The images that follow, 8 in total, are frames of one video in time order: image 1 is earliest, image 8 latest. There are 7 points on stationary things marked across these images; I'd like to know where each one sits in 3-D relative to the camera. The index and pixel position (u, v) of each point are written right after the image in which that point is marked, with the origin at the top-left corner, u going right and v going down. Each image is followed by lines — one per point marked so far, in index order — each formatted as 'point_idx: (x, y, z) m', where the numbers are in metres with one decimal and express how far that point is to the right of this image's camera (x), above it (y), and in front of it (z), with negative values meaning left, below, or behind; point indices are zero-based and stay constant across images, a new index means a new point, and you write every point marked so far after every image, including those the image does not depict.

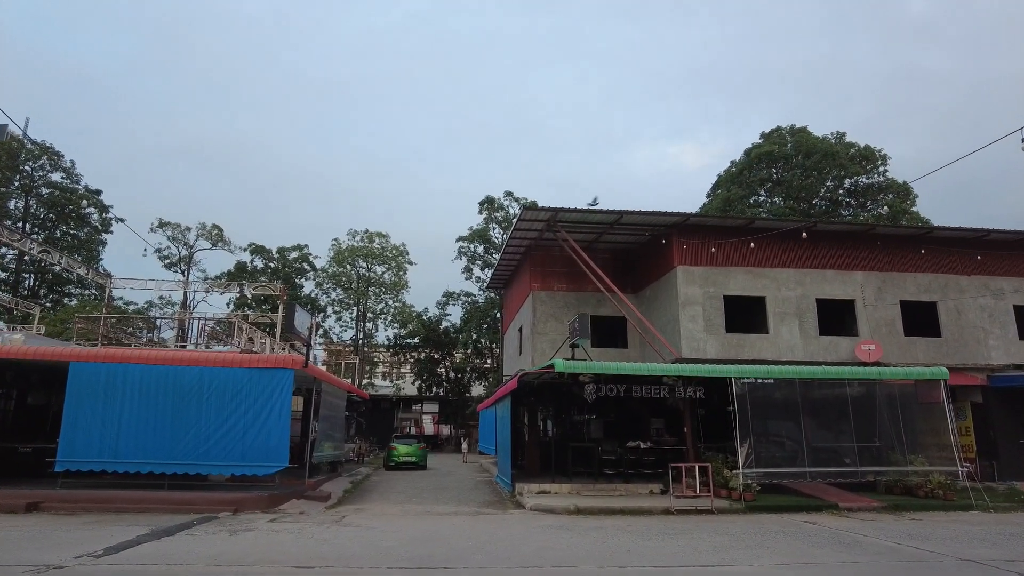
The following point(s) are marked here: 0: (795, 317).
0: (+7.4, -0.7, +17.3) m
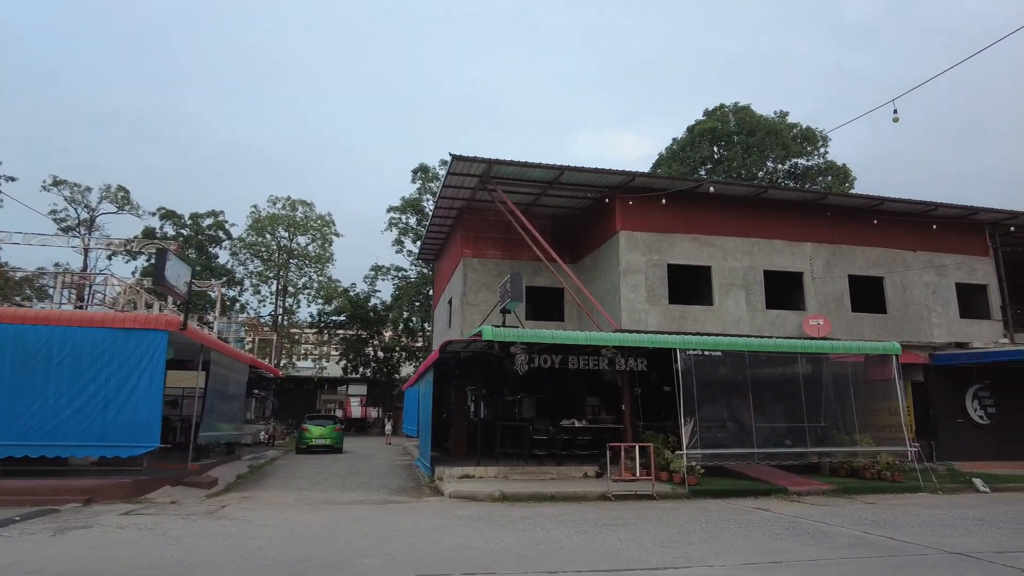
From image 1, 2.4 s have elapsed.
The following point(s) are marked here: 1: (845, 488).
0: (+5.6, 0.0, +16.2) m
1: (+6.2, -3.7, +12.3) m
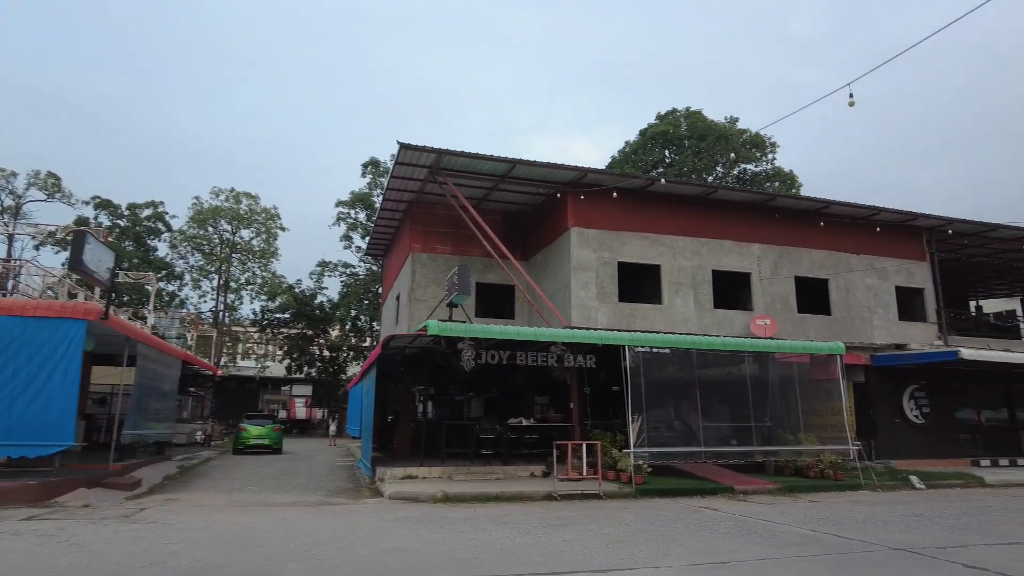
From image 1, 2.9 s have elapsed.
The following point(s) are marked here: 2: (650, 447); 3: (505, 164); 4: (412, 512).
0: (+4.4, 0.0, +16.2) m
1: (+5.2, -3.7, +12.3) m
2: (+2.6, -3.1, +12.6) m
3: (-0.2, +2.8, +14.8) m
4: (-1.4, -3.2, +9.3) m
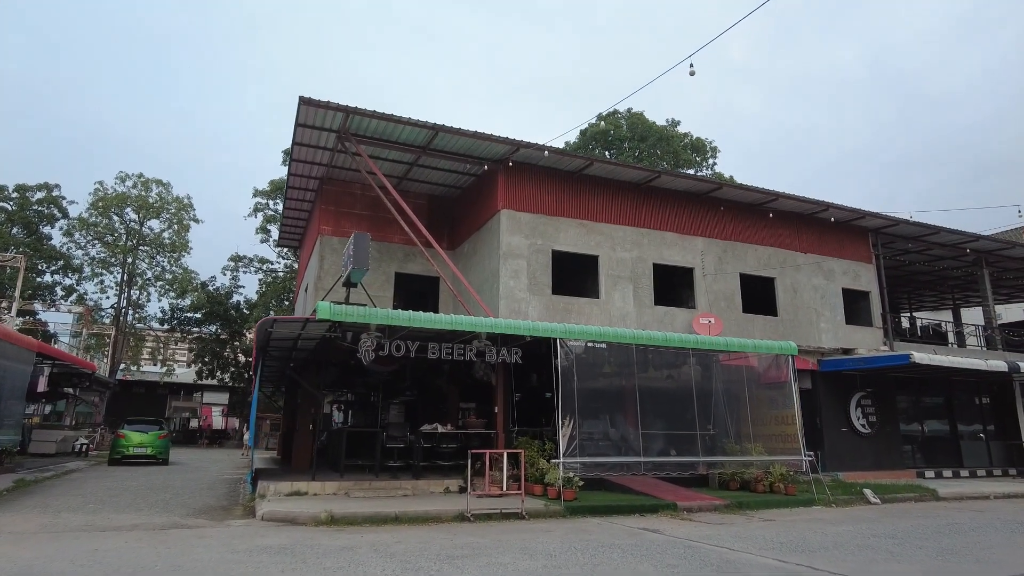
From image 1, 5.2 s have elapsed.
0: (+2.7, +0.1, +14.7) m
1: (+3.7, -3.5, +10.8) m
2: (+1.2, -2.8, +10.9) m
3: (-1.7, +3.1, +13.0) m
4: (-2.6, -2.8, +7.2) m
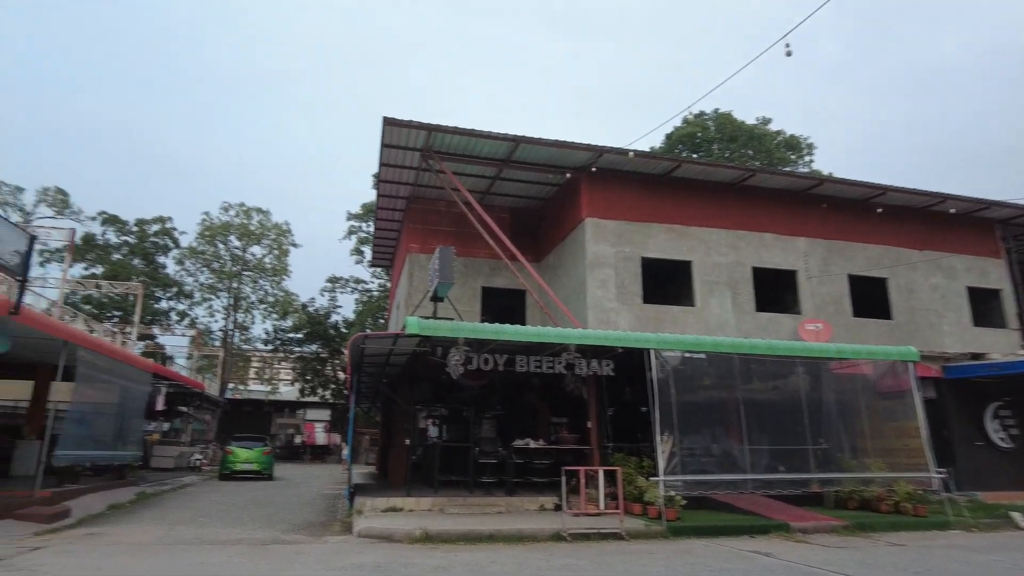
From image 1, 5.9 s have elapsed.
0: (+4.6, 0.0, +14.0) m
1: (+5.2, -3.5, +9.9) m
2: (+2.7, -2.9, +10.3) m
3: (-0.1, +2.8, +12.9) m
4: (-1.5, -2.9, +7.2) m
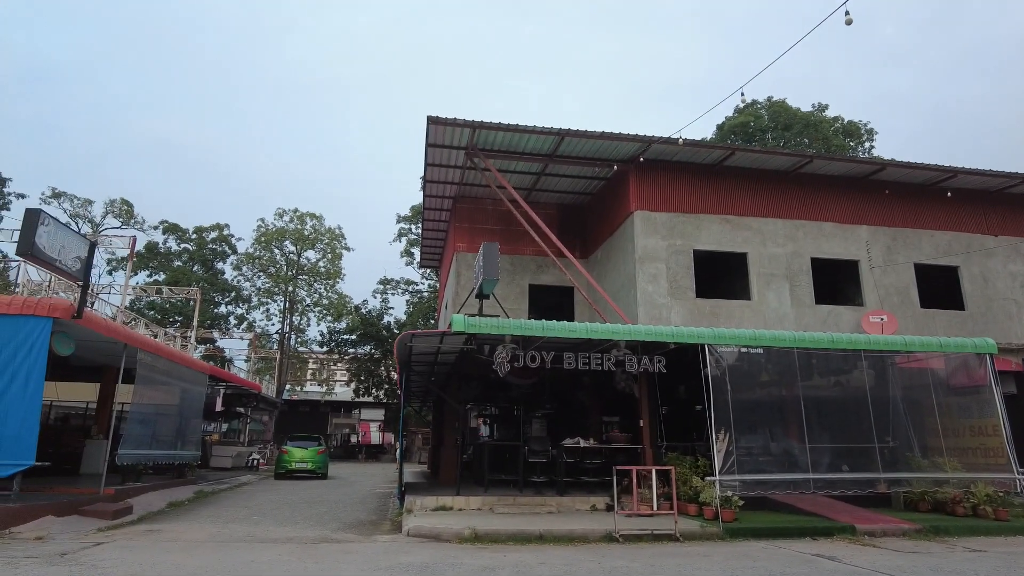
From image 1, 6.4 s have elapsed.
0: (+5.5, +0.2, +13.4) m
1: (+5.9, -3.4, +9.3) m
2: (+3.5, -2.8, +9.9) m
3: (+0.8, +2.9, +12.7) m
4: (-1.0, -2.9, +7.1) m
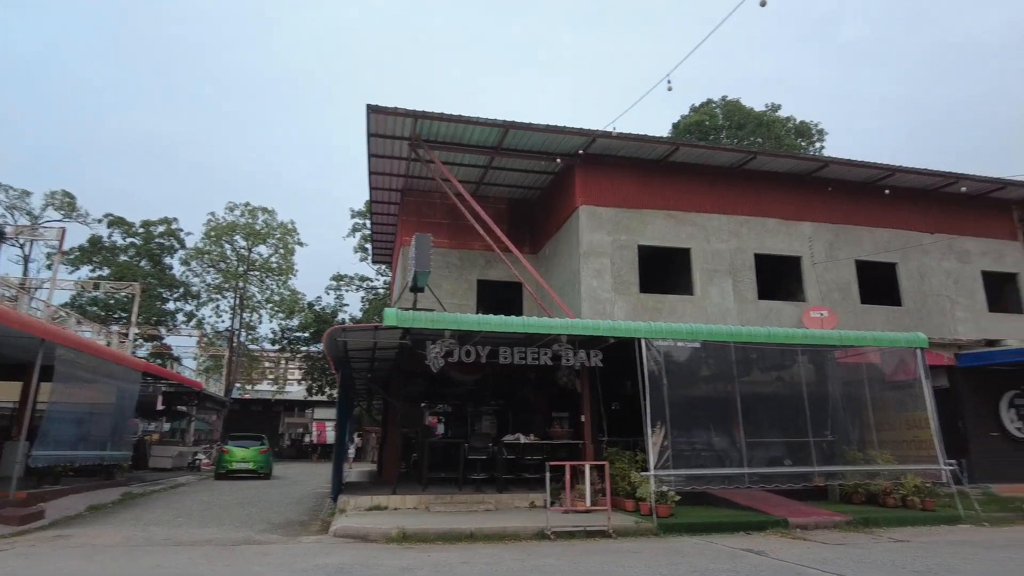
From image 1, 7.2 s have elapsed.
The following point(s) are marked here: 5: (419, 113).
0: (+4.4, +0.3, +13.5) m
1: (+5.0, -3.3, +9.4) m
2: (+2.5, -2.7, +9.9) m
3: (-0.3, +3.0, +12.5) m
4: (-1.8, -2.8, +6.8) m
5: (-1.7, +3.2, +12.0) m
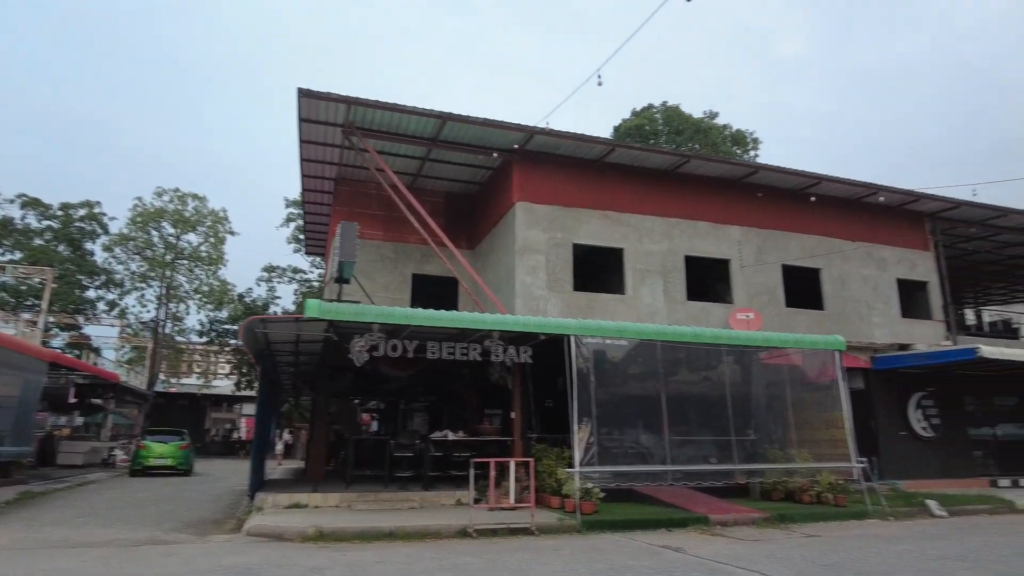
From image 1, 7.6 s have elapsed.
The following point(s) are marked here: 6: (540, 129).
0: (+3.1, +0.3, +13.7) m
1: (+3.9, -3.3, +9.7) m
2: (+1.4, -2.7, +9.9) m
3: (-1.5, +3.1, +12.3) m
4: (-2.6, -2.7, +6.5) m
5: (-2.8, +3.3, +11.6) m
6: (+0.5, +3.0, +12.5) m
